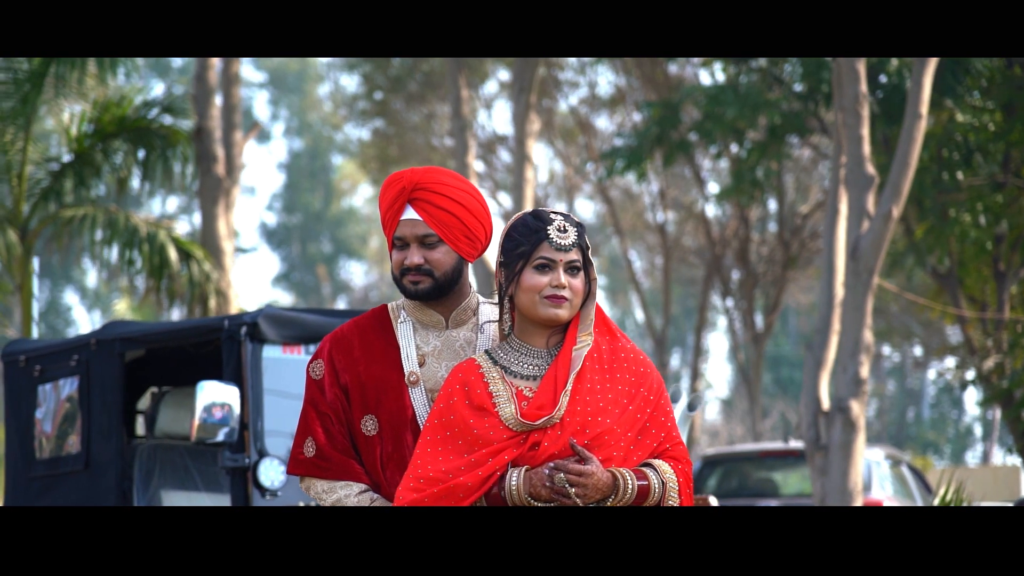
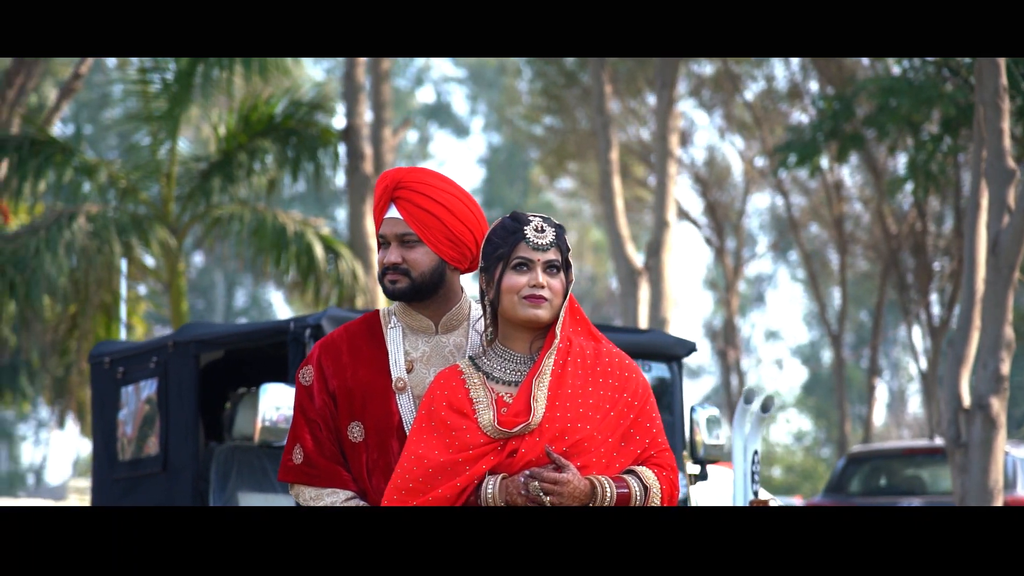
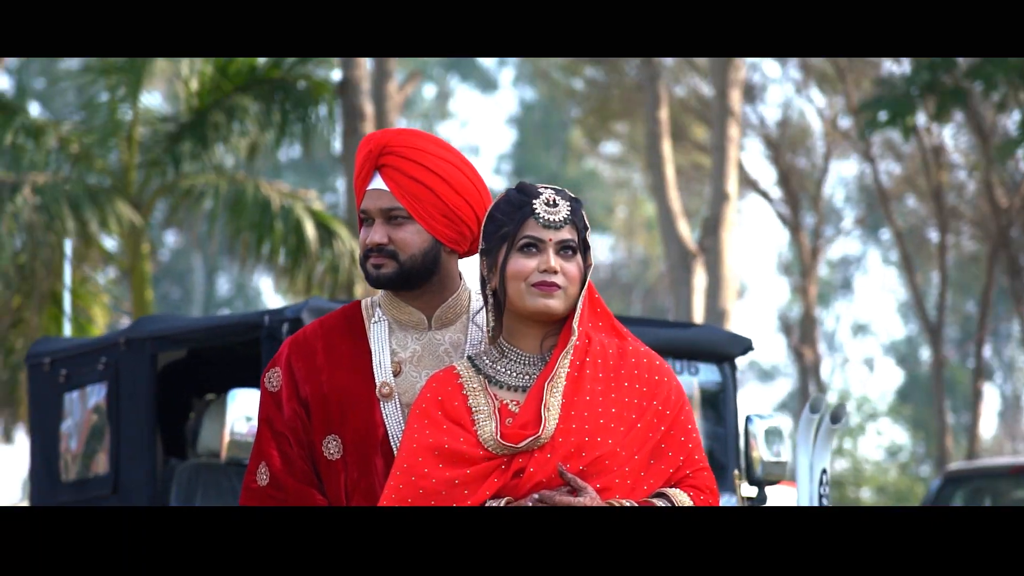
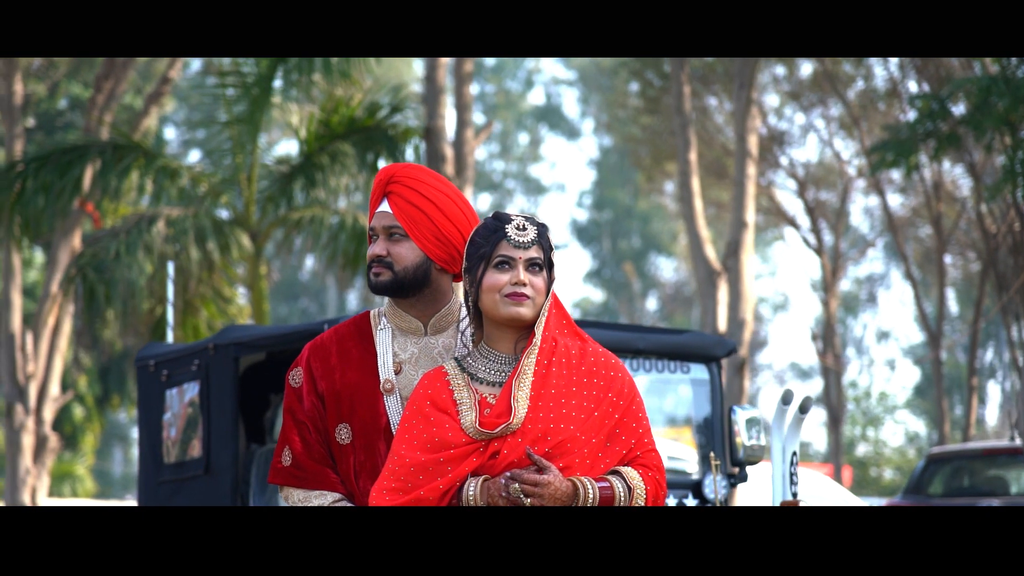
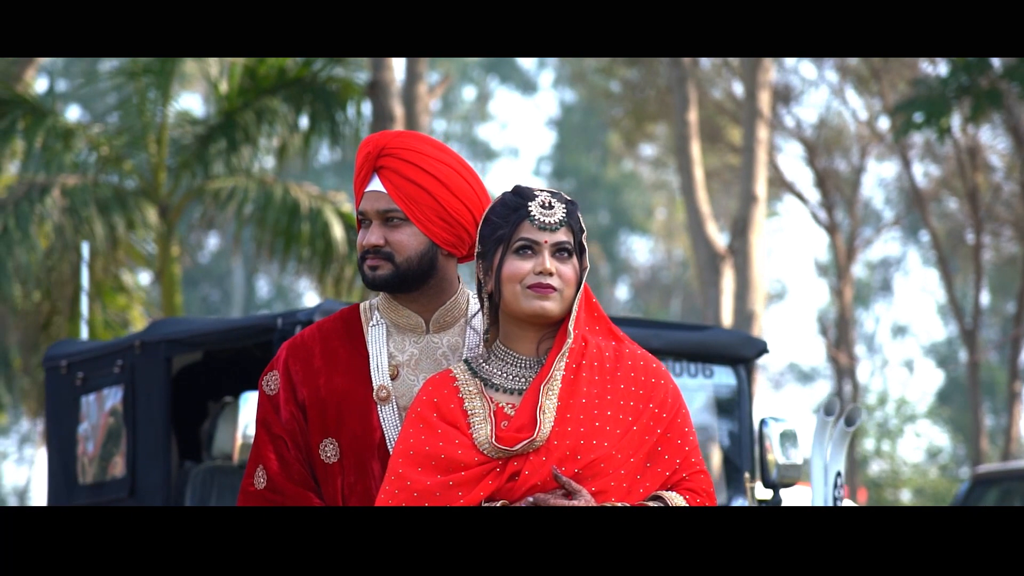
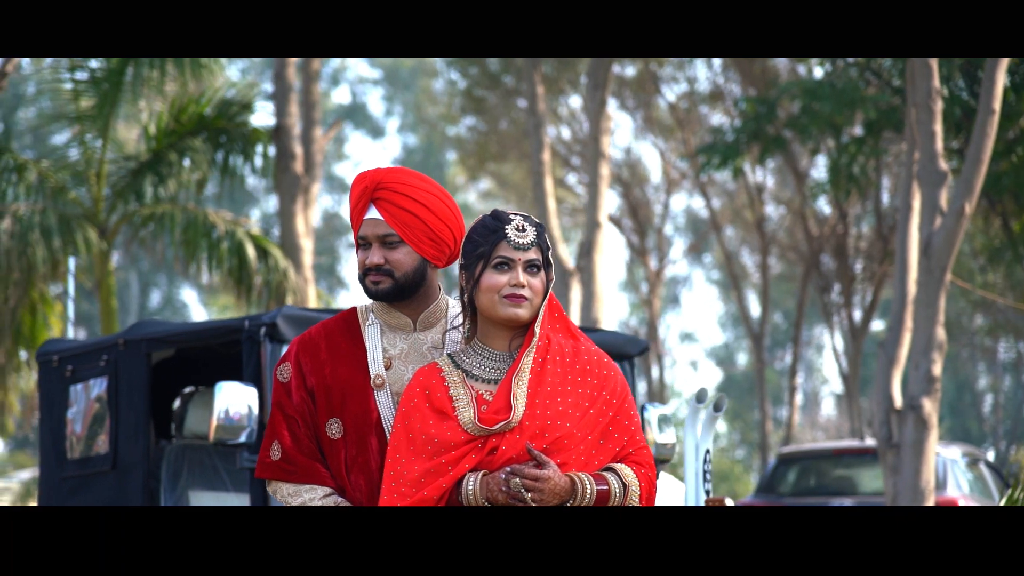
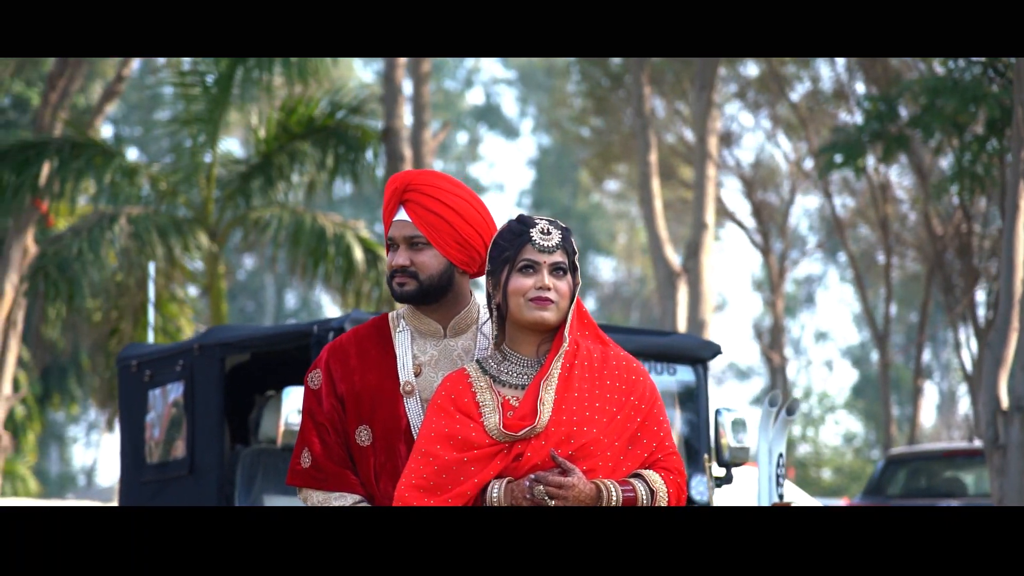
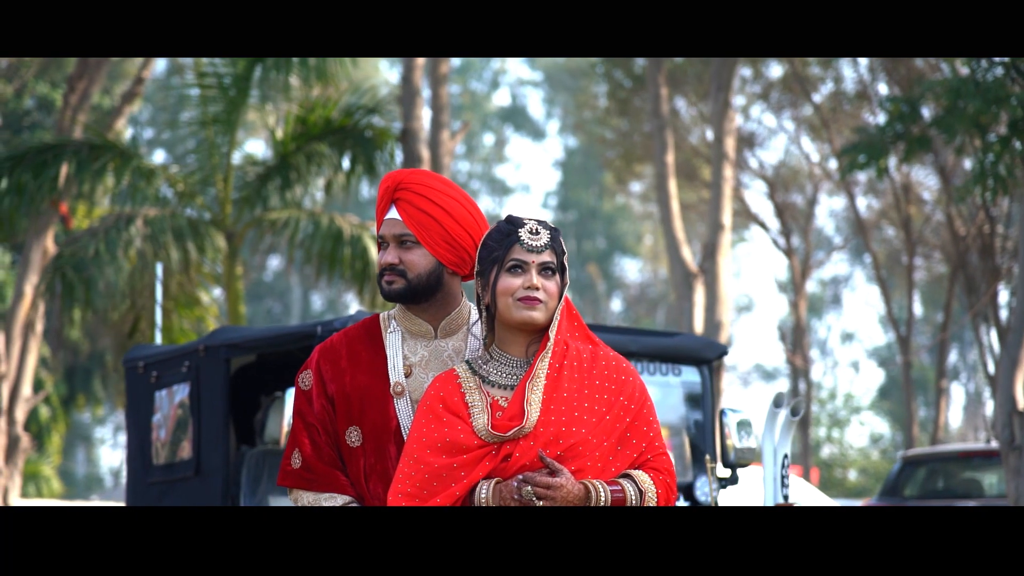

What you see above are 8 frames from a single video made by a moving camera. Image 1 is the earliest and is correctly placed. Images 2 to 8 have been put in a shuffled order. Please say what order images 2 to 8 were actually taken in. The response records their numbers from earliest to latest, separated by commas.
6, 2, 3, 7, 5, 8, 4
